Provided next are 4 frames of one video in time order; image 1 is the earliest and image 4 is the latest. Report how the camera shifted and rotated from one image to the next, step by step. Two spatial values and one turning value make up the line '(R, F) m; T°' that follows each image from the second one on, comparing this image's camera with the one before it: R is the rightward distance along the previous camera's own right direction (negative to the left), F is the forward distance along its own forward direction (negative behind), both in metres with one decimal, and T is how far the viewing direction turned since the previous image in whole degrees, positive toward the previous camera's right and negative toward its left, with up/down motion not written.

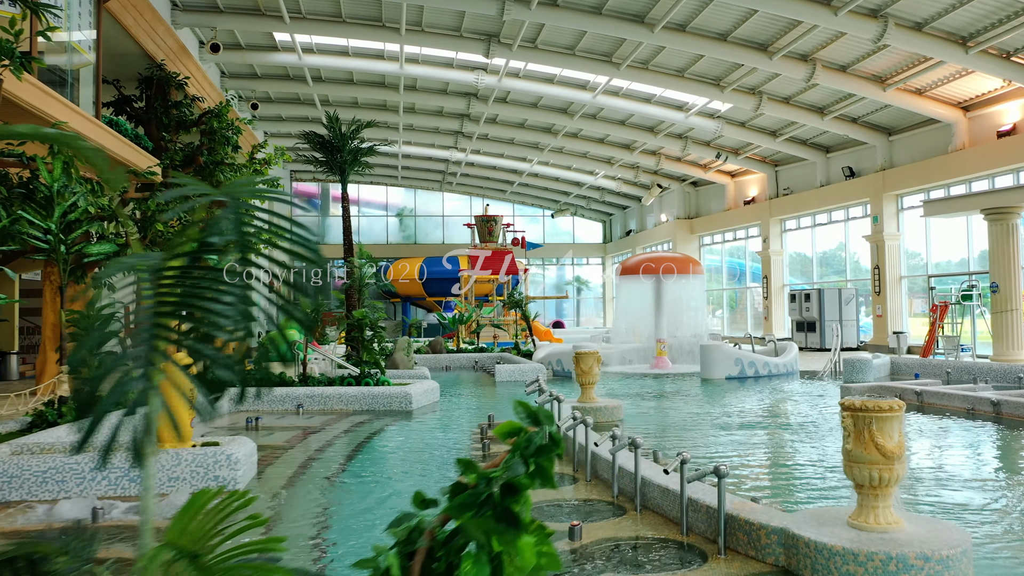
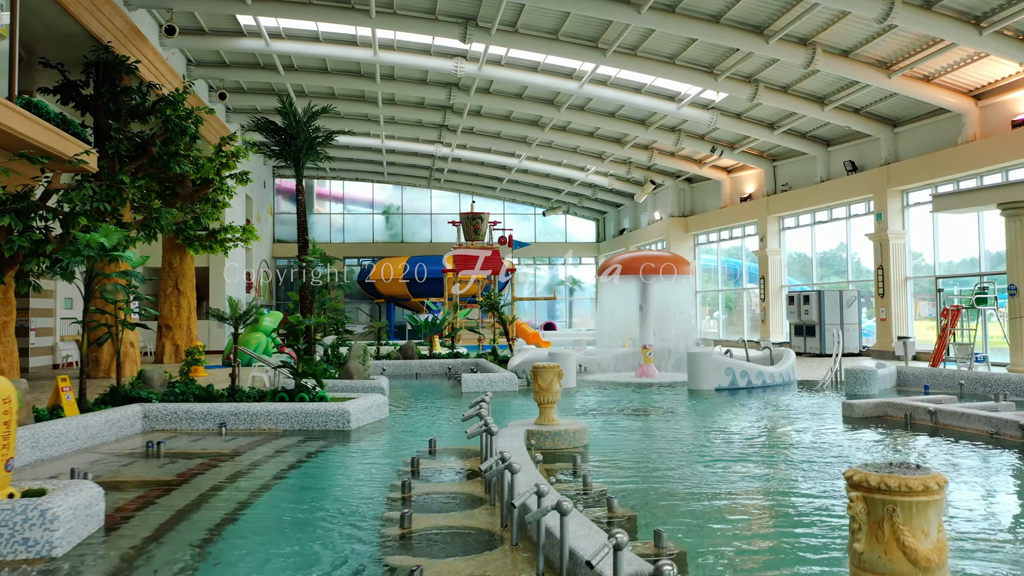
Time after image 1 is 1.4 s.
(+0.4, +1.0) m; 0°
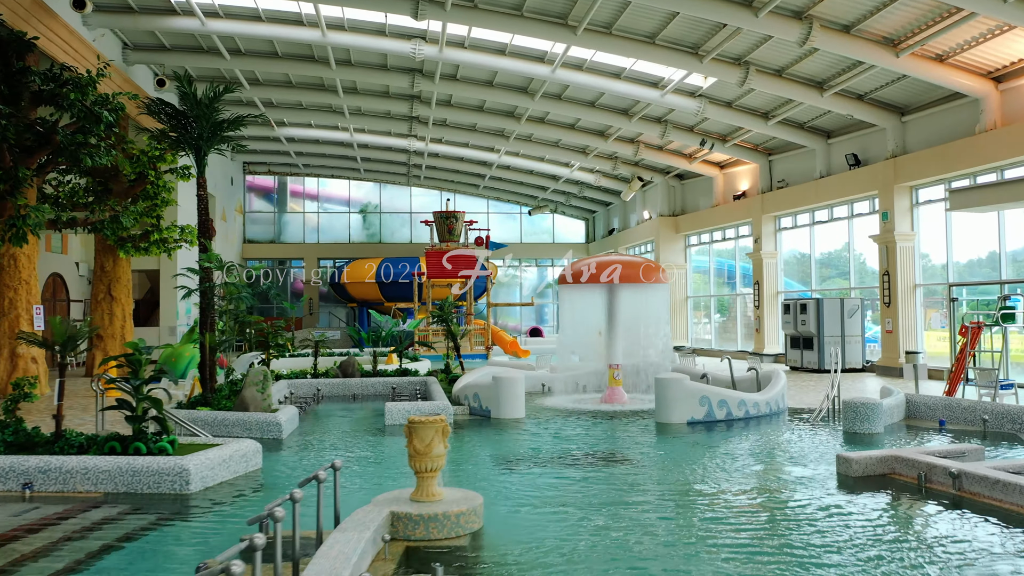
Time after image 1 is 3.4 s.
(+0.8, +1.7) m; 0°
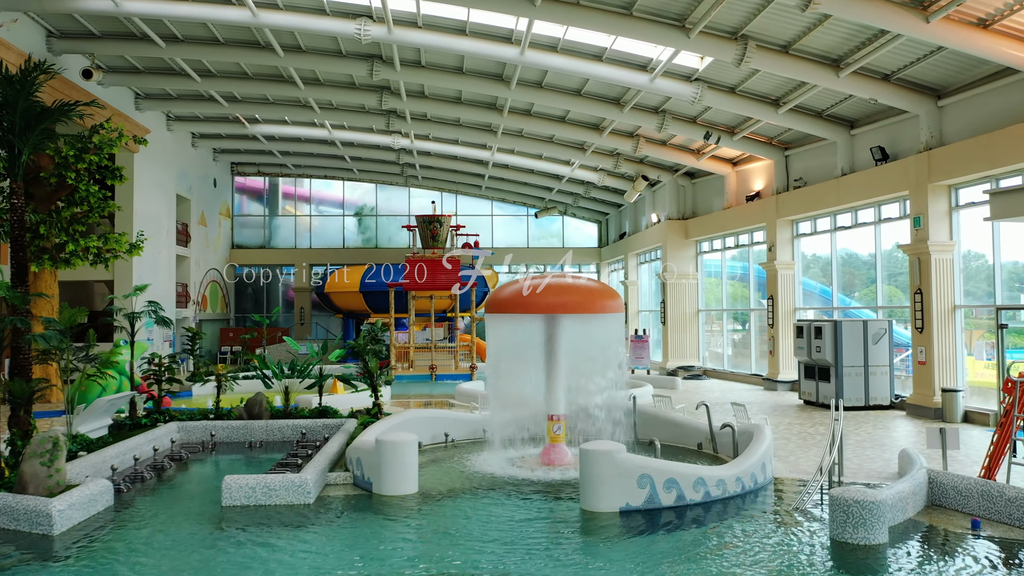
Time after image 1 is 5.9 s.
(+1.3, +2.2) m; -3°
